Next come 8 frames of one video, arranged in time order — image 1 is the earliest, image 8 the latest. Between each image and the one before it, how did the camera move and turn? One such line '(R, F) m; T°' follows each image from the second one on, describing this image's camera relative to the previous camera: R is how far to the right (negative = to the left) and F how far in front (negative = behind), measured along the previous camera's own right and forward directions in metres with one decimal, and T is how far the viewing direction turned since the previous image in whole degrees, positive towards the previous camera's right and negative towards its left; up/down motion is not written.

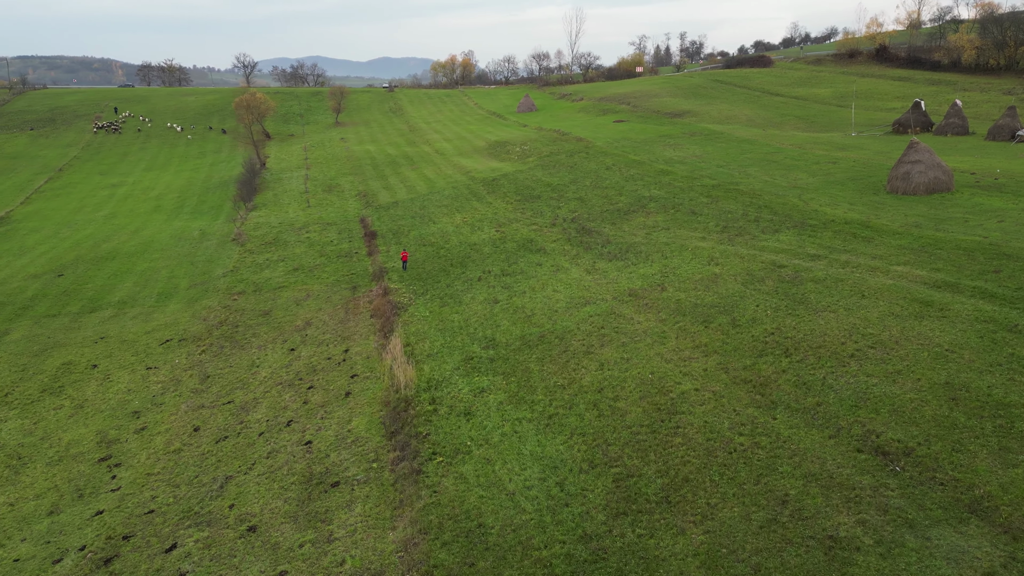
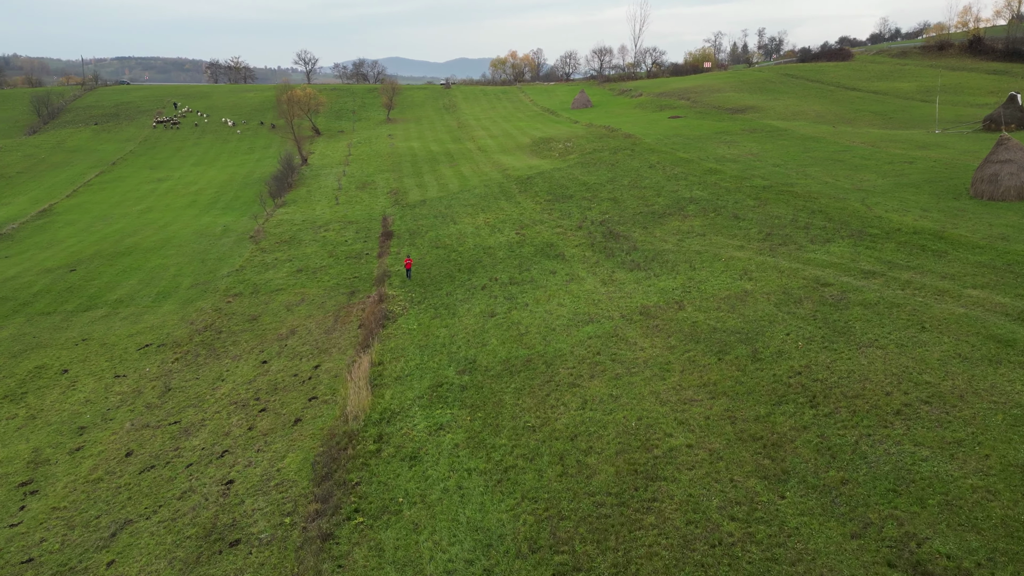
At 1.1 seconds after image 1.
(+2.6, +3.9) m; -5°
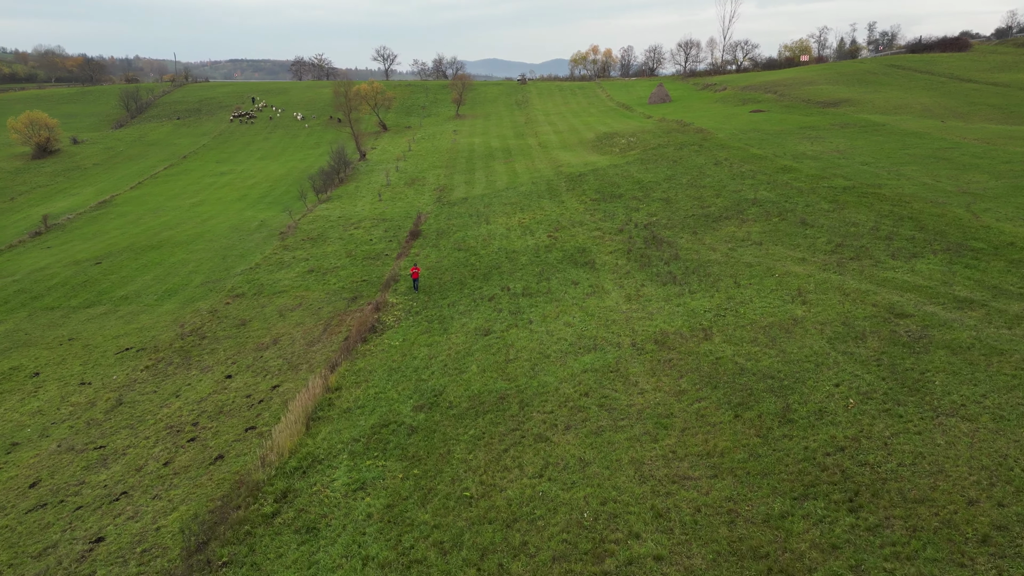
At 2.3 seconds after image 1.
(+2.7, +4.6) m; -7°
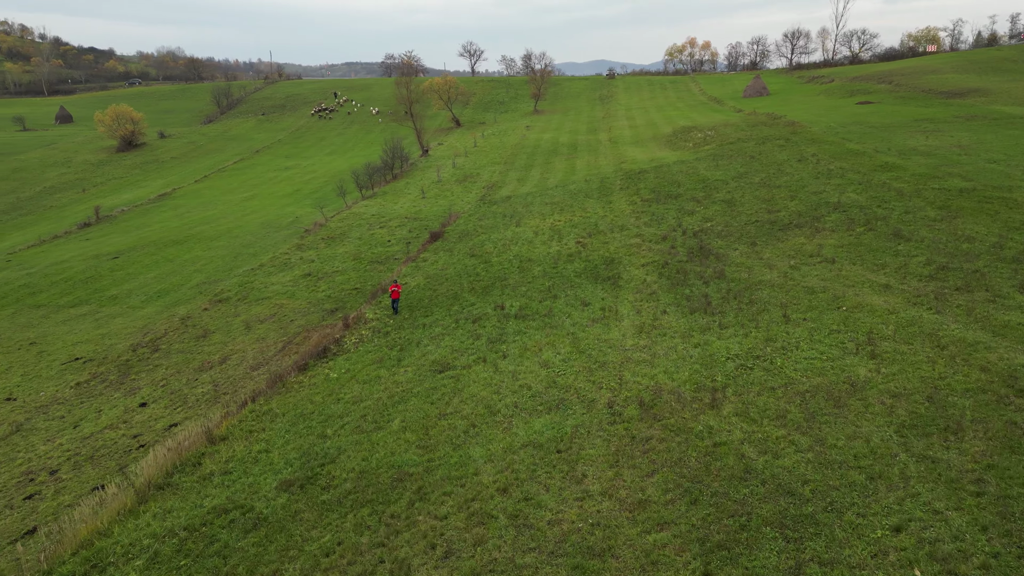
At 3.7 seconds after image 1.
(+3.2, +5.7) m; -8°
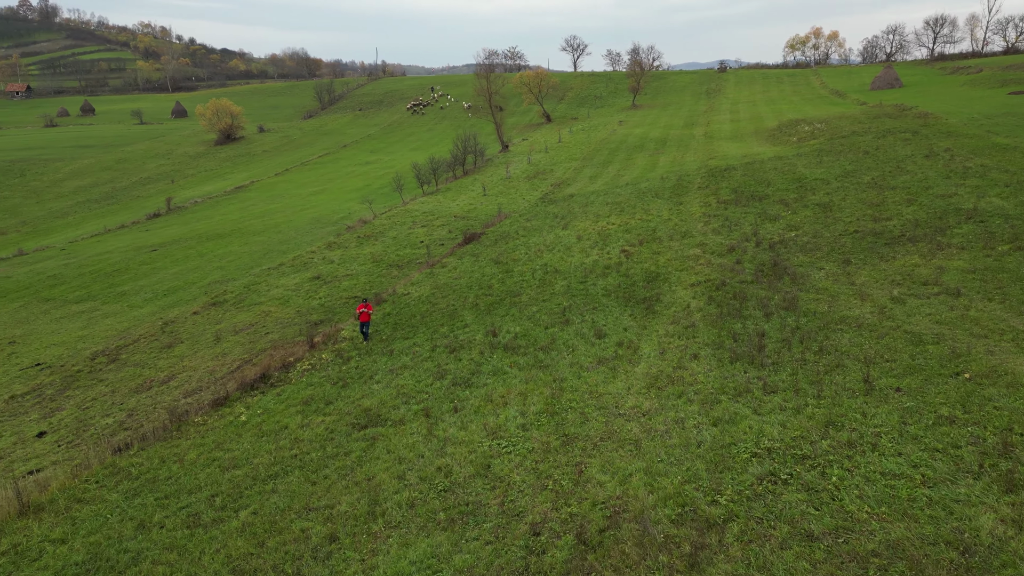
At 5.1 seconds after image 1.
(+2.7, +5.3) m; -9°
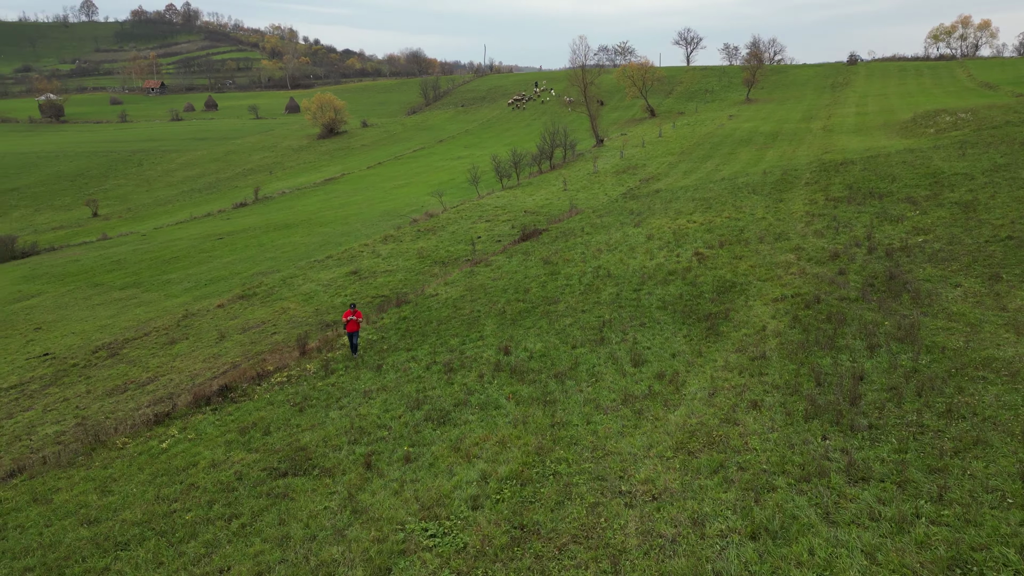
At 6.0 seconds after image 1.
(+1.7, +3.8) m; -9°
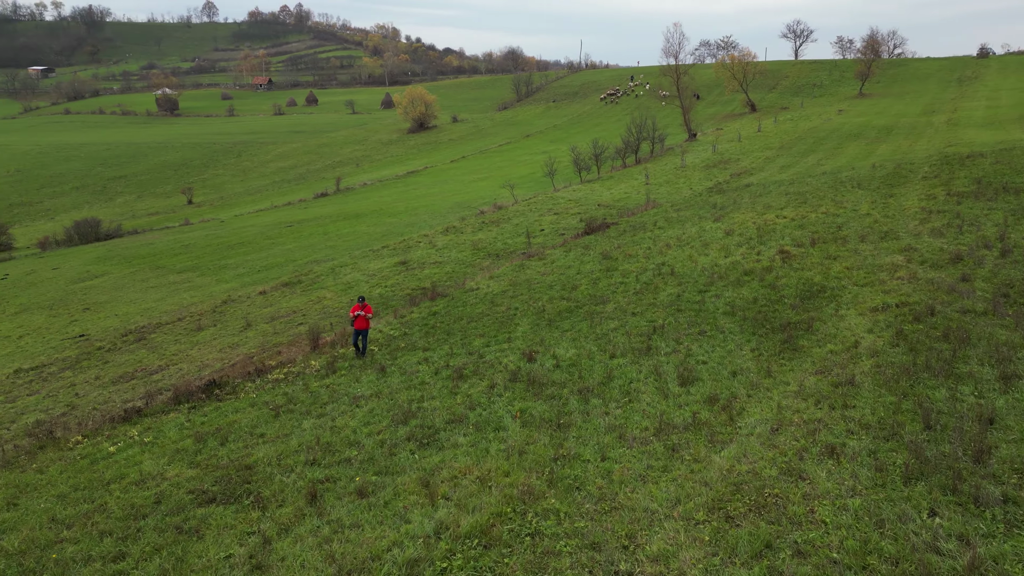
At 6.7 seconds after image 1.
(+1.0, +2.3) m; -7°
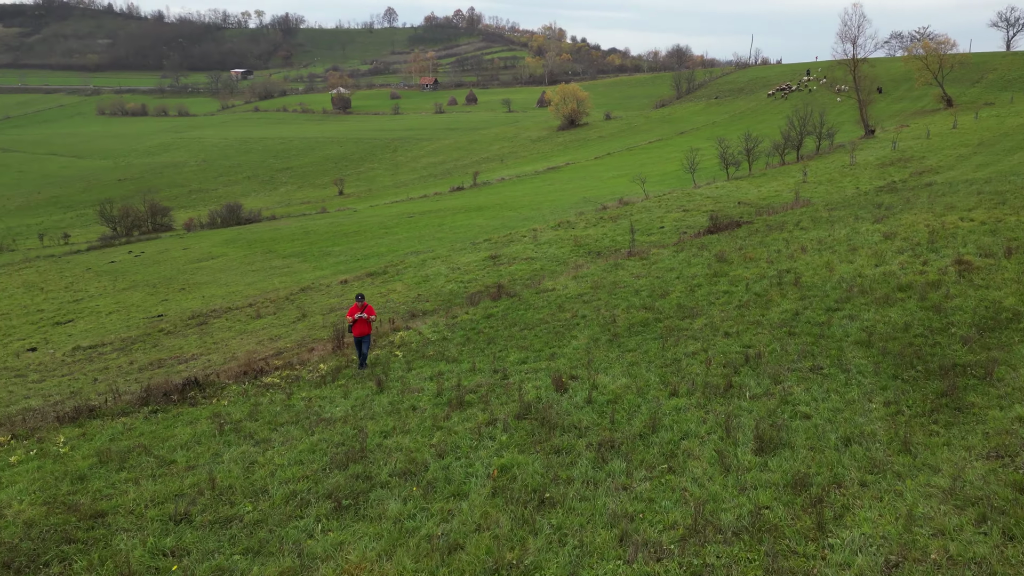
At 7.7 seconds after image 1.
(+1.5, +3.1) m; -12°
